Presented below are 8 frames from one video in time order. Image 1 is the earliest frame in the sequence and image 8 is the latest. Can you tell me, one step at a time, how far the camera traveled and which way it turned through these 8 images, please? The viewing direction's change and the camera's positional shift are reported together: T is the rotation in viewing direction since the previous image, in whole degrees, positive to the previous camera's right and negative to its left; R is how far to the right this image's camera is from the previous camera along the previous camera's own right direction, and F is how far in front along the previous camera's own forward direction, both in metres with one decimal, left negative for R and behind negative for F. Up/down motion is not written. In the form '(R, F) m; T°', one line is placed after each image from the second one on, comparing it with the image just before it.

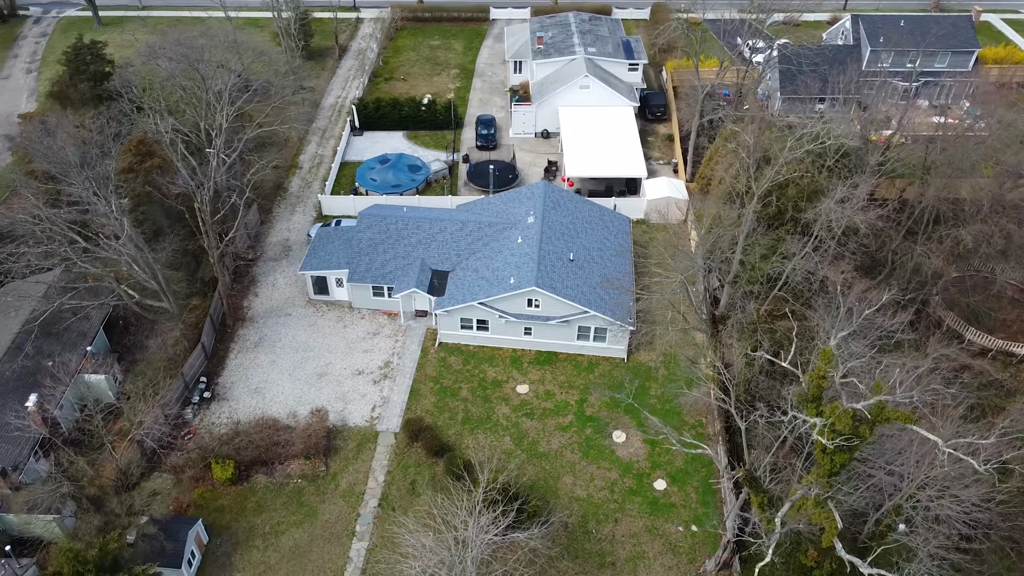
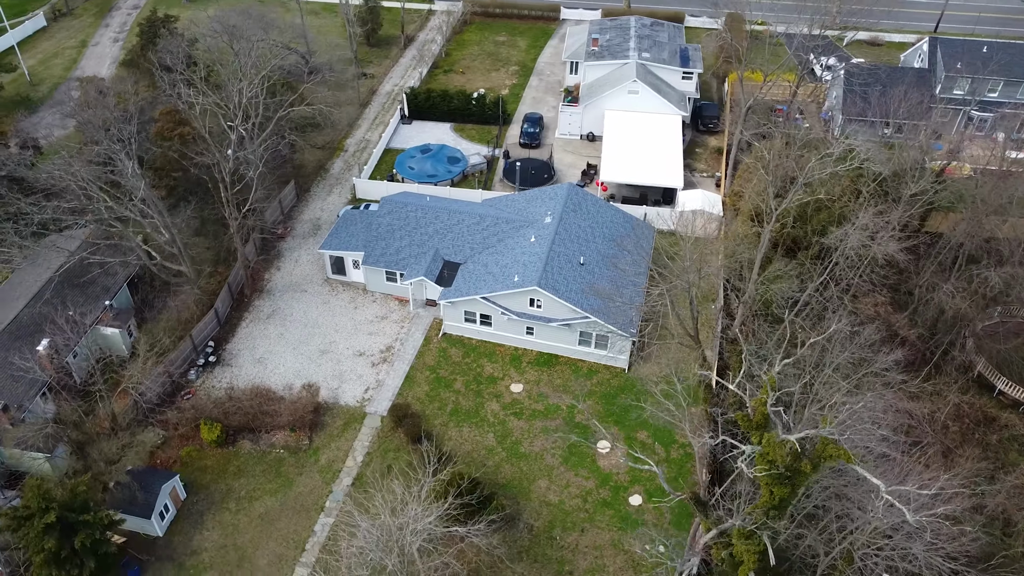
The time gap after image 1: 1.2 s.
(+2.9, +0.3) m; -6°
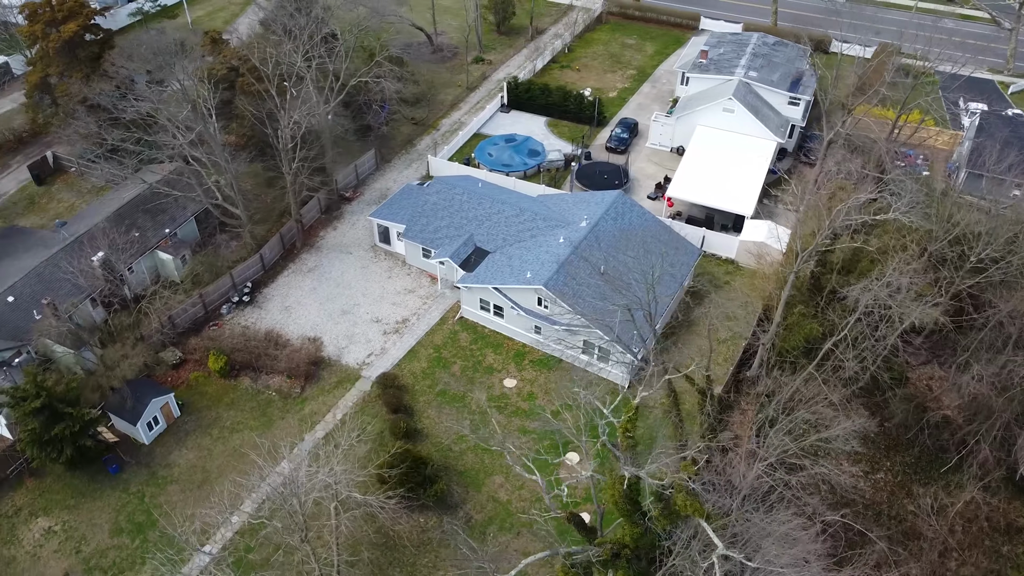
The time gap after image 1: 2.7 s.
(+5.6, +0.6) m; -12°
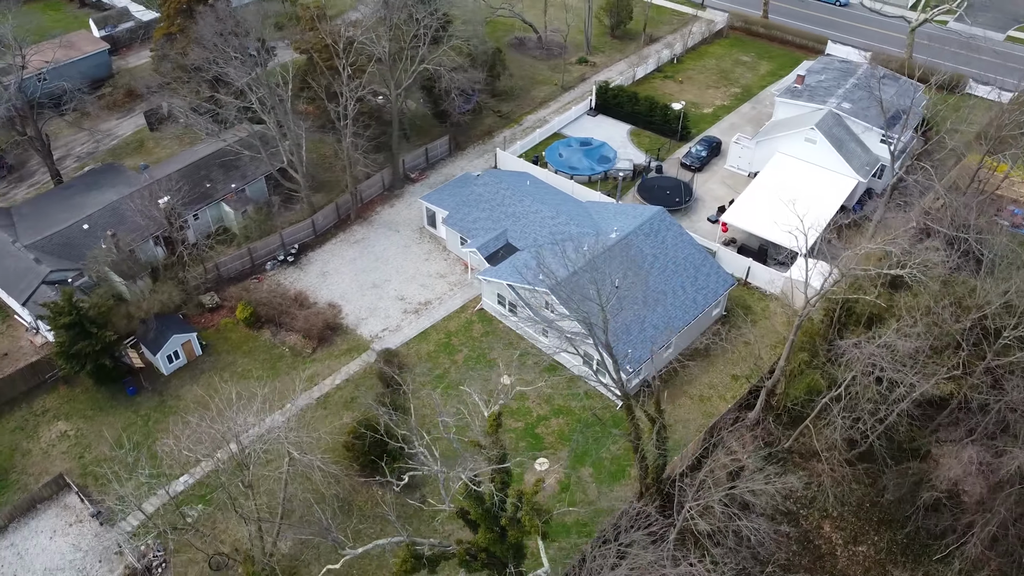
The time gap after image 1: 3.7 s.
(+4.9, +0.3) m; -11°
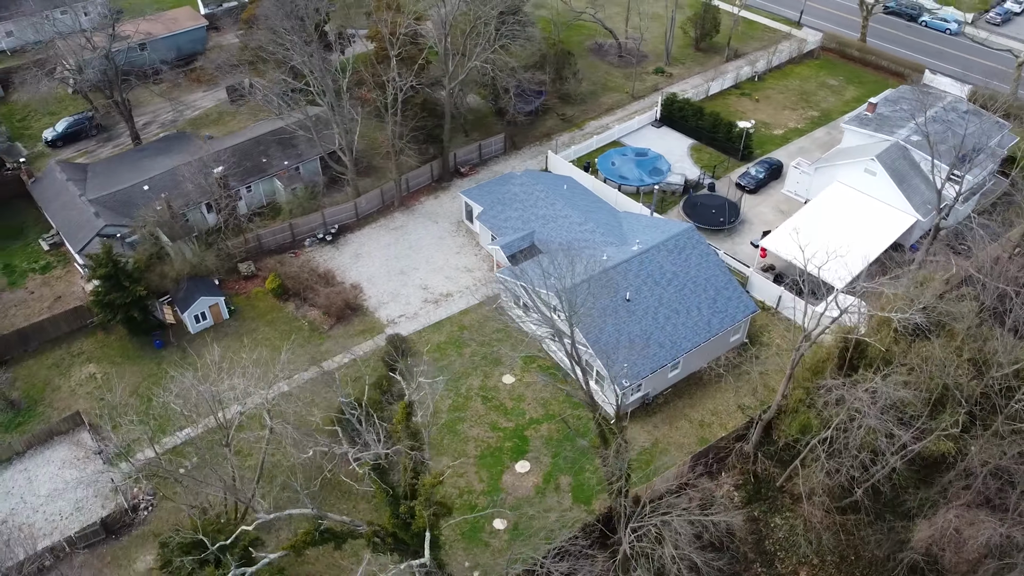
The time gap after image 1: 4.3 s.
(+3.4, +0.1) m; -8°
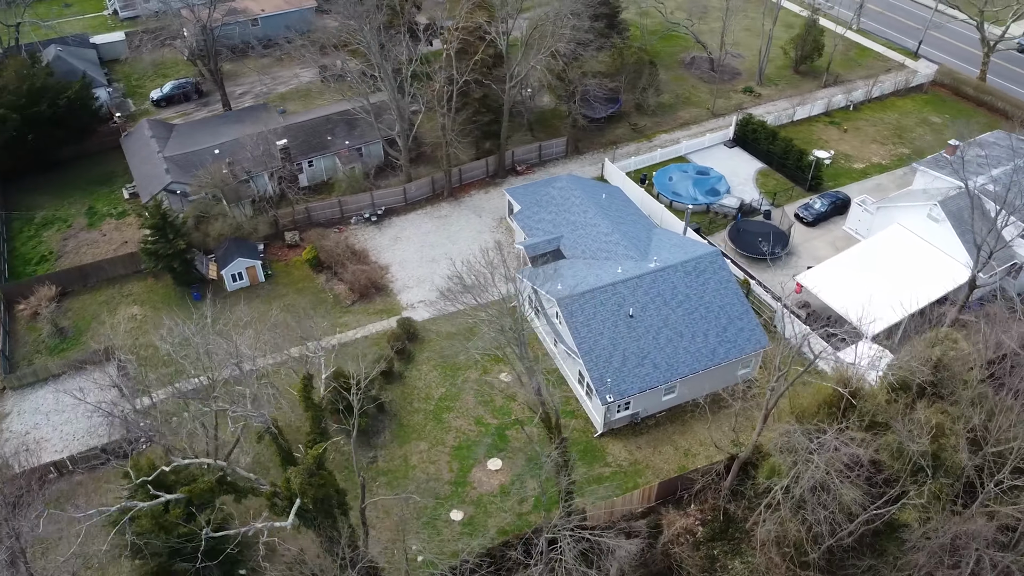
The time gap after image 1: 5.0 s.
(+4.2, +0.1) m; -9°
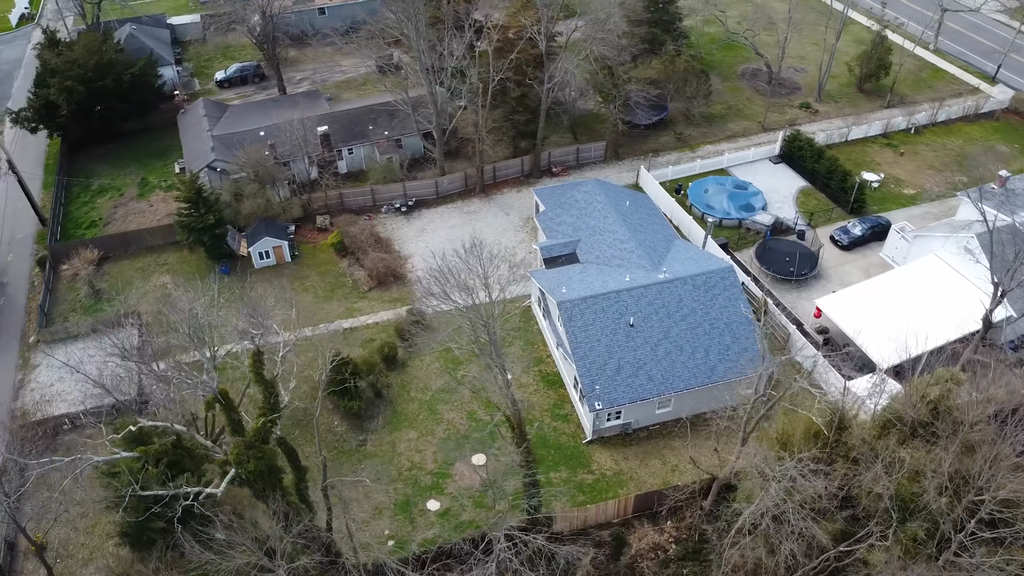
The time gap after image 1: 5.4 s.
(+2.6, 0.0) m; -6°
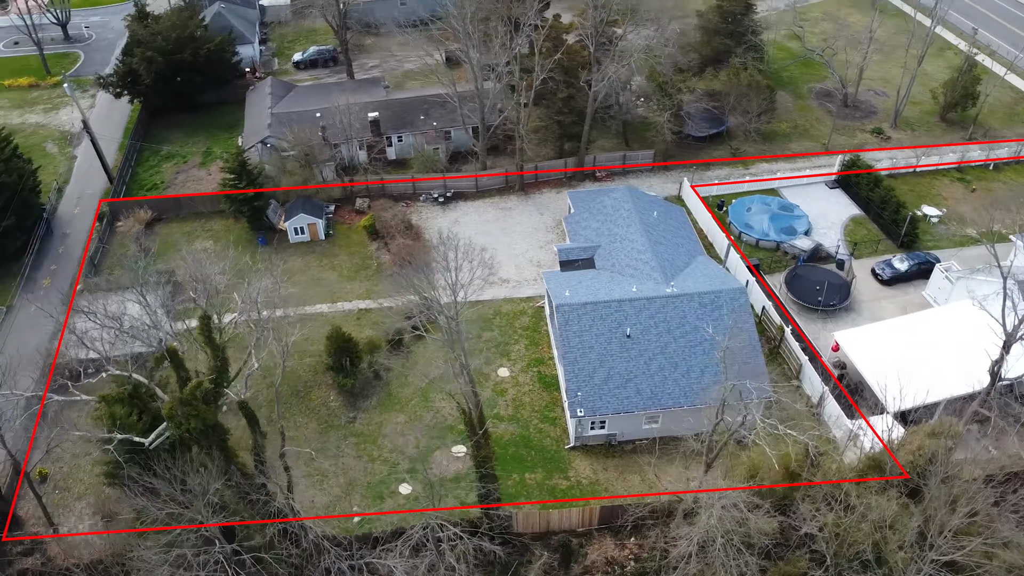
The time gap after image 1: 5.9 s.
(+3.4, +0.1) m; -7°
